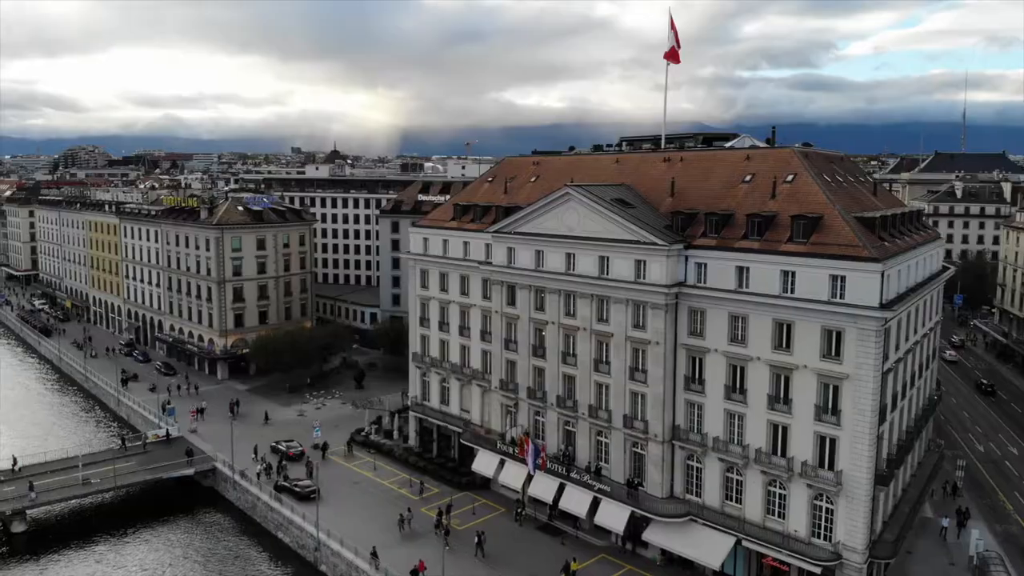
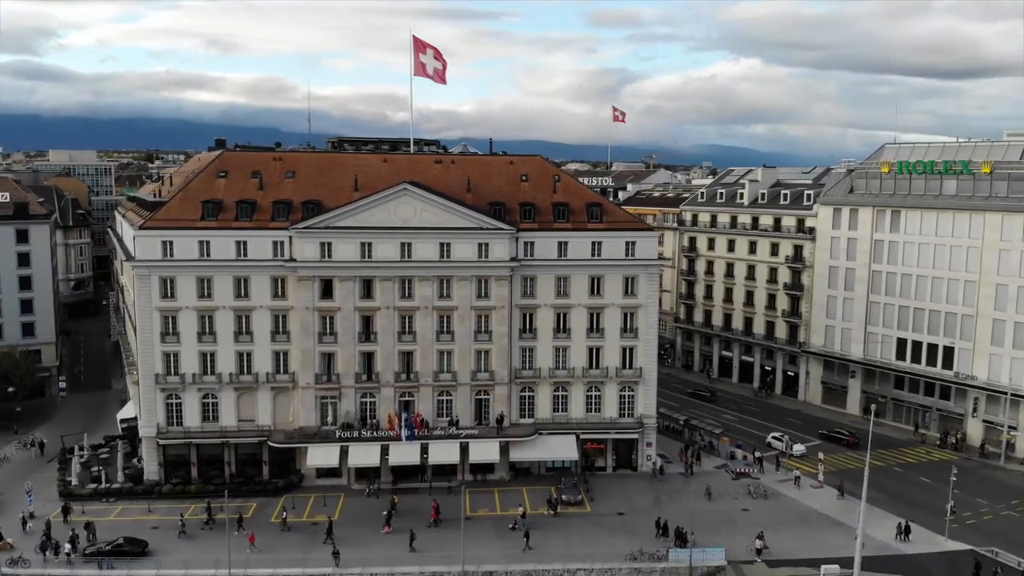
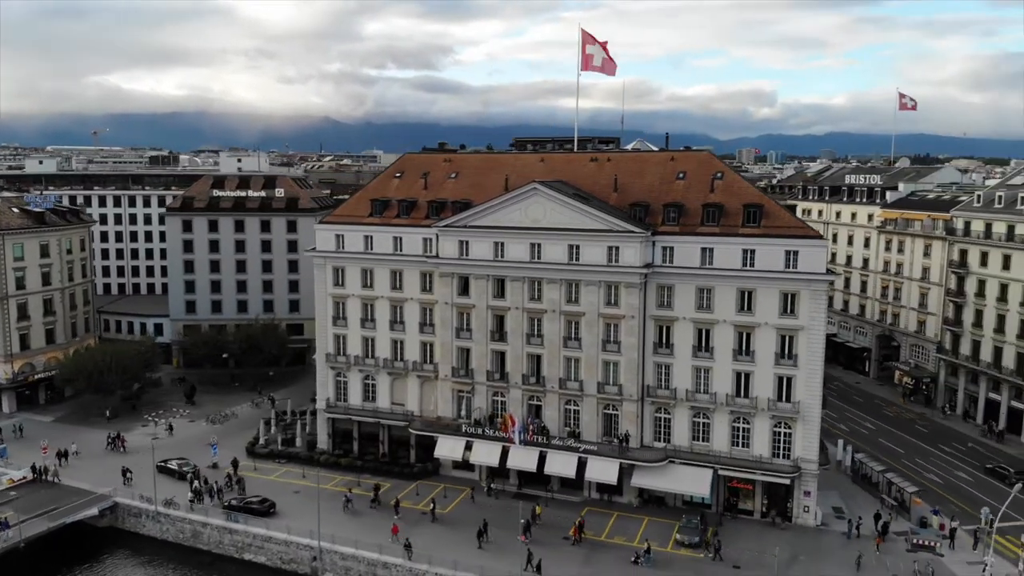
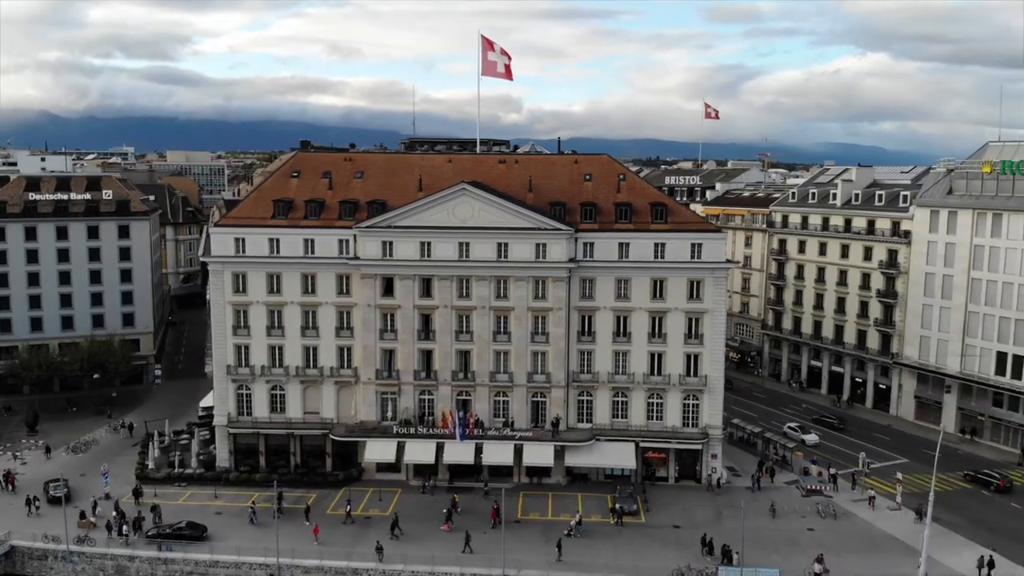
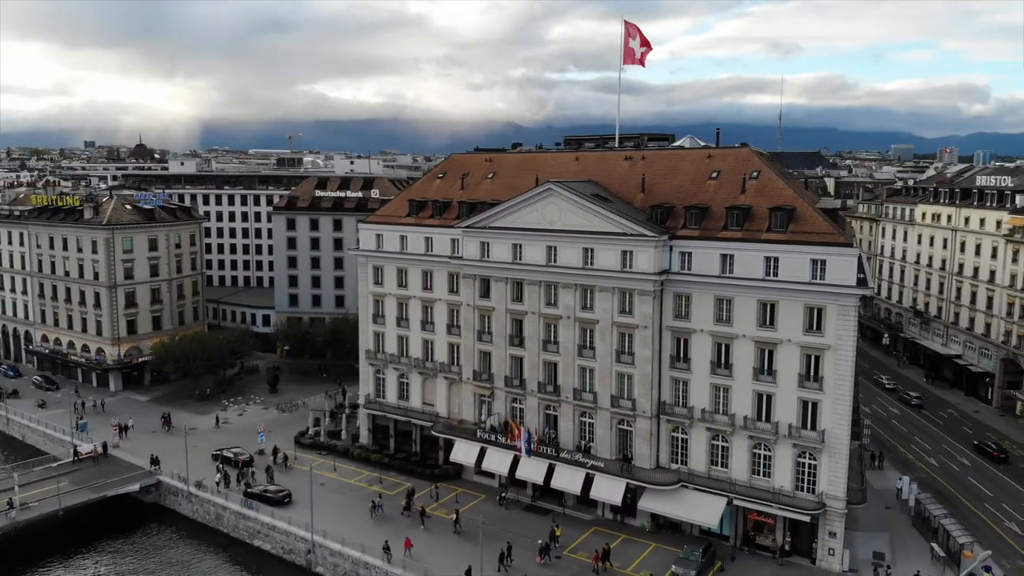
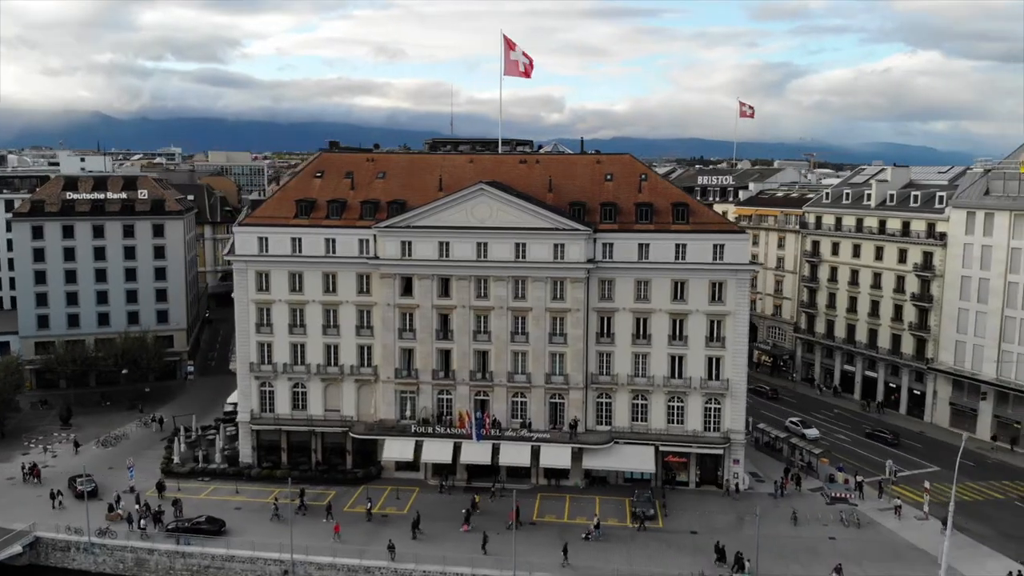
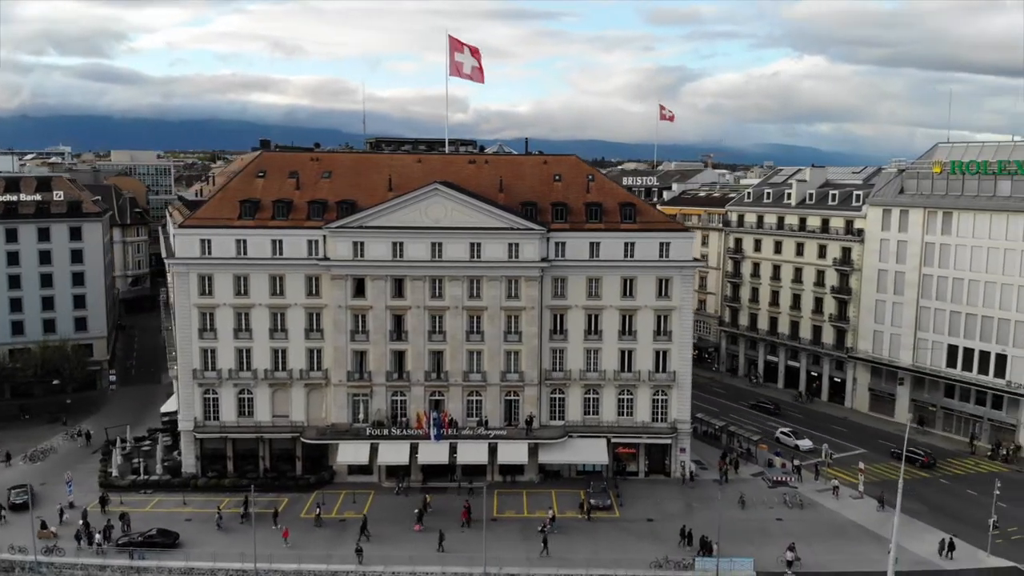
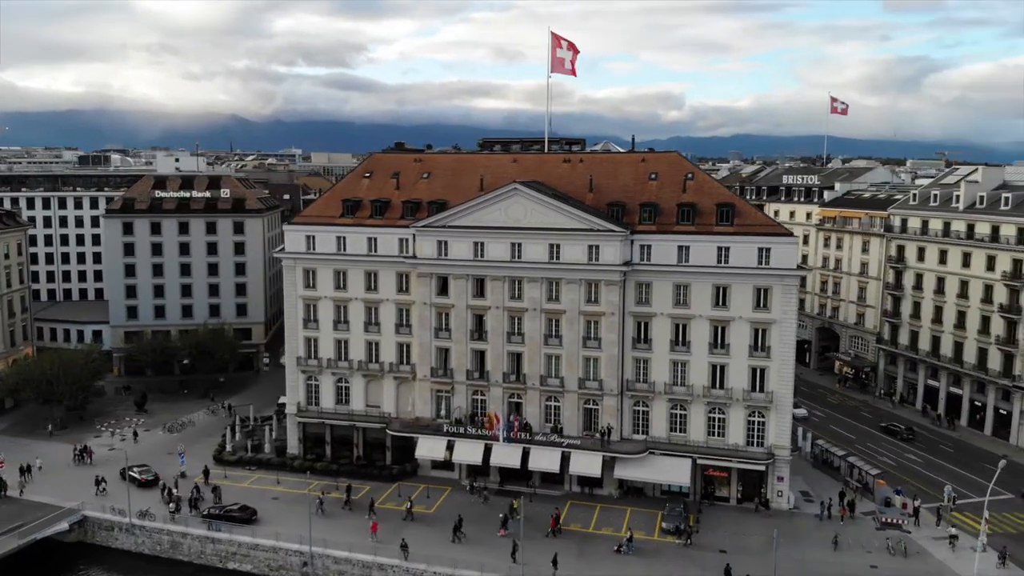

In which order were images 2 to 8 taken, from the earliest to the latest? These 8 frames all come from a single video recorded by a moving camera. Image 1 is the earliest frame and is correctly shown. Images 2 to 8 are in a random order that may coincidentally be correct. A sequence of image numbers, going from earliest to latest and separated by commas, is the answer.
5, 3, 8, 6, 4, 7, 2
